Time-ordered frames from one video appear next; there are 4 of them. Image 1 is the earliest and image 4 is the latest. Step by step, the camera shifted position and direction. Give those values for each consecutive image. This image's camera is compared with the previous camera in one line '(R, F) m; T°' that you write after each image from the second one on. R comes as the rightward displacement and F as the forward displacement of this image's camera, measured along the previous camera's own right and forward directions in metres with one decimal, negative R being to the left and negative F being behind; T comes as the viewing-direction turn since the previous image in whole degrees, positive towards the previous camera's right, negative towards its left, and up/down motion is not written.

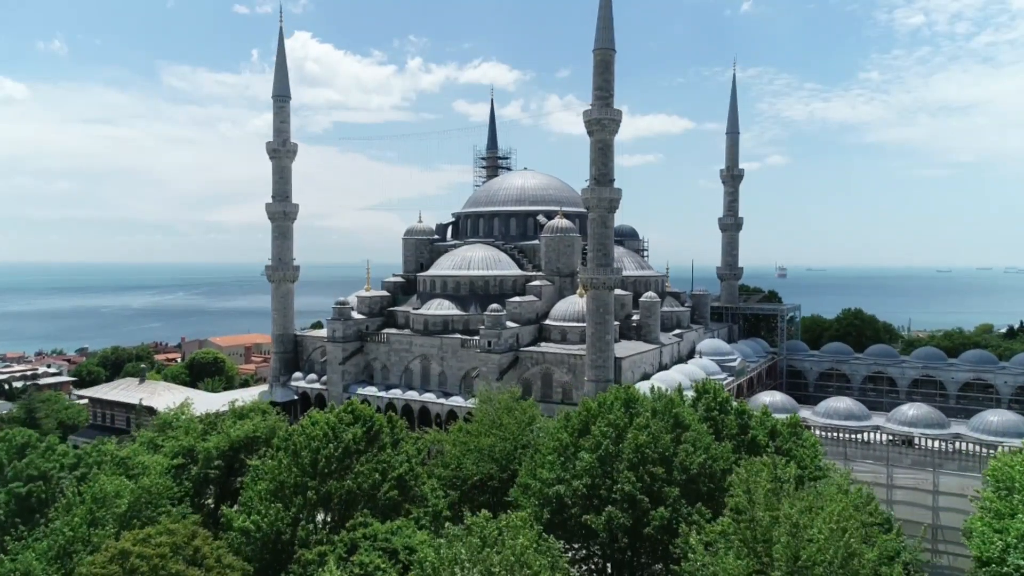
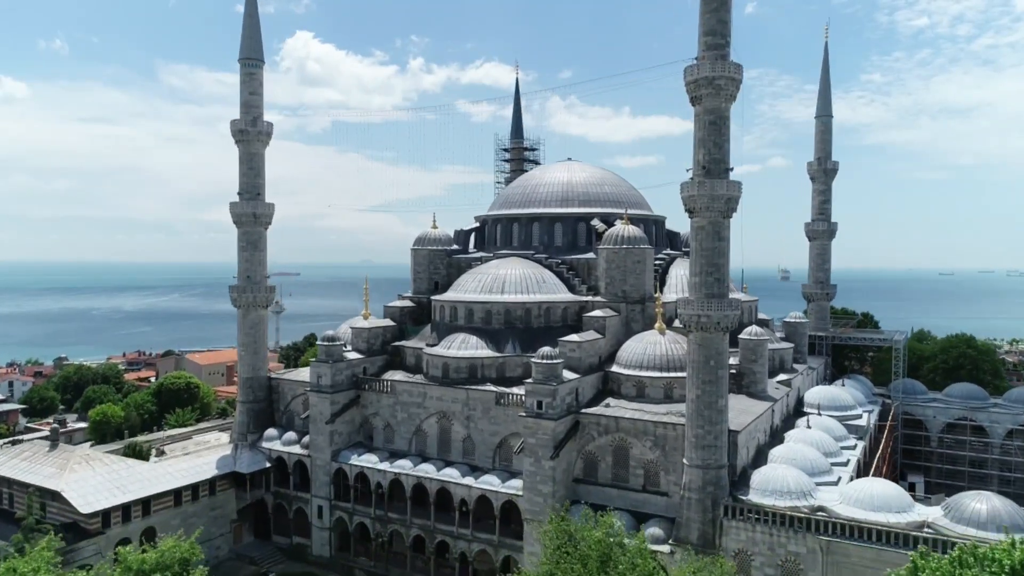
(-1.6, +9.4) m; 0°
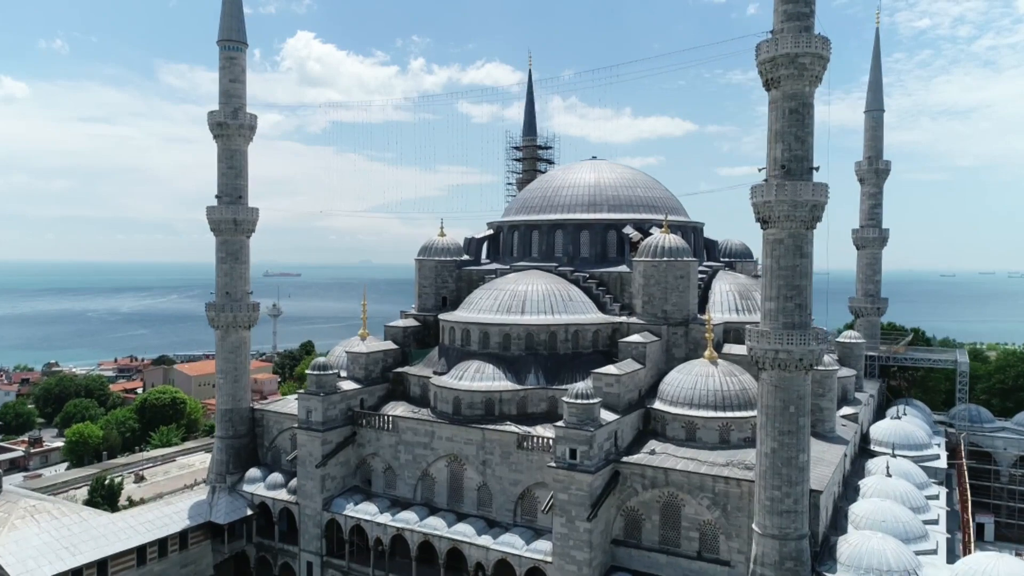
(-0.6, +3.7) m; 0°
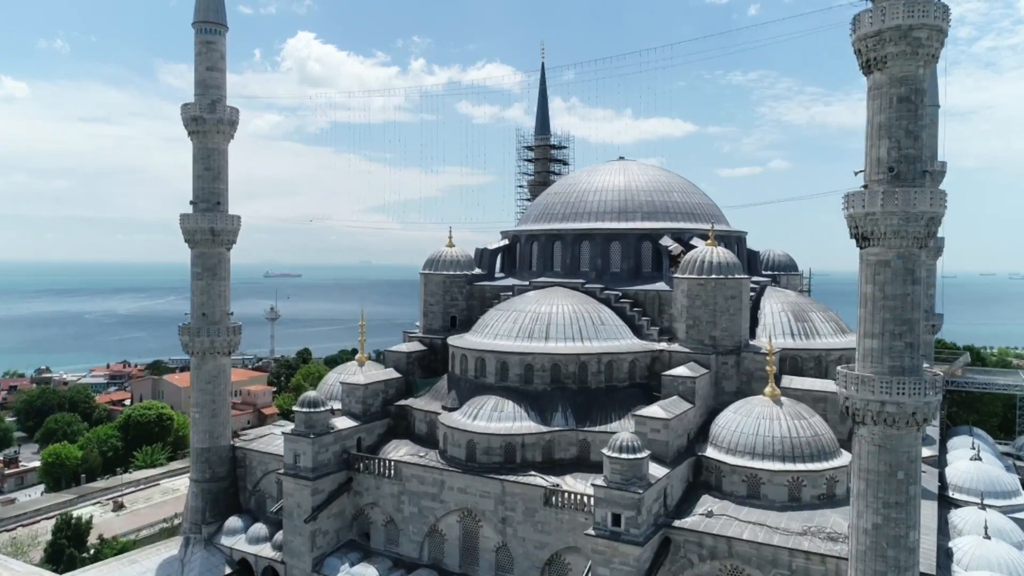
(-0.5, +3.2) m; 0°
